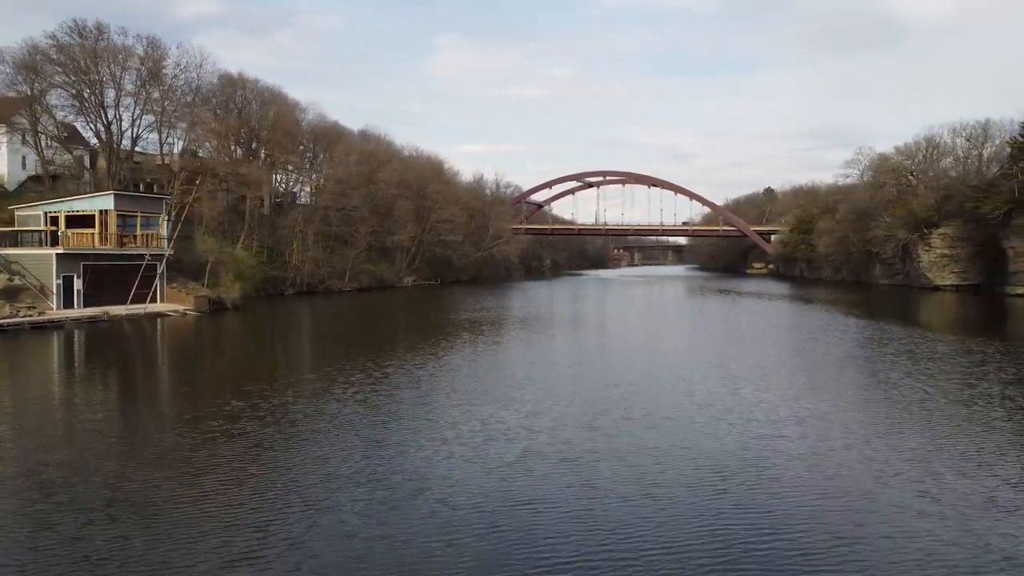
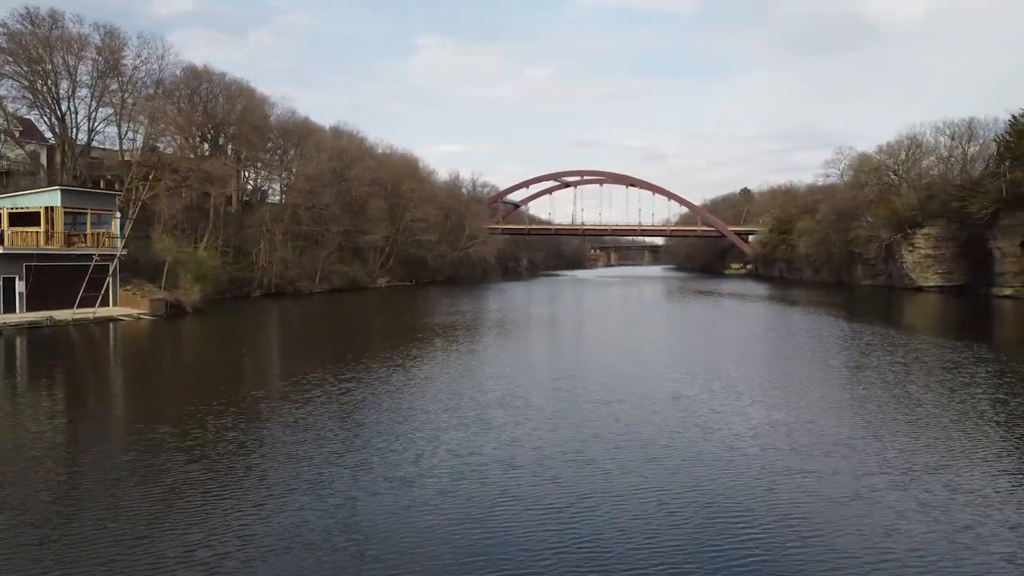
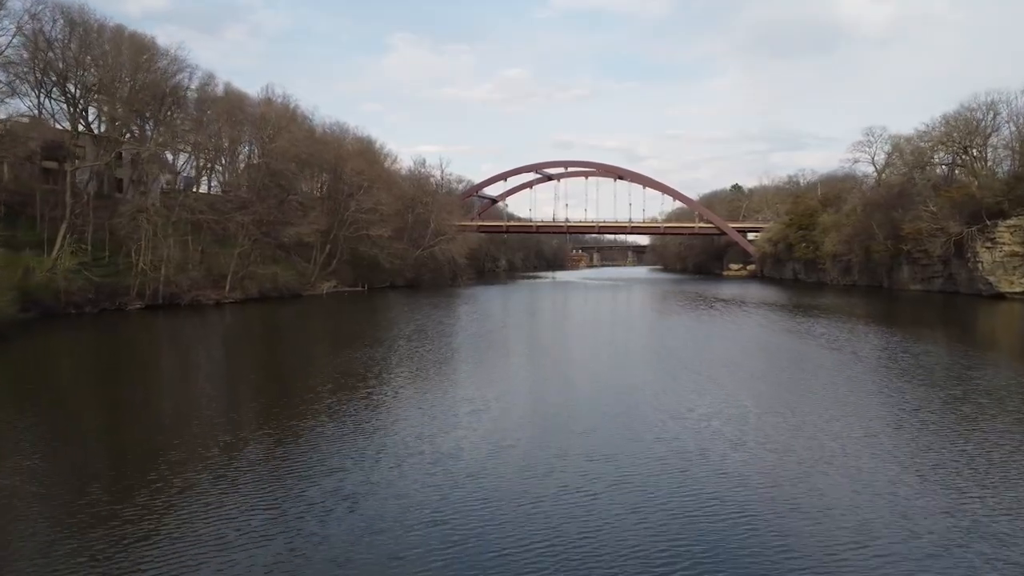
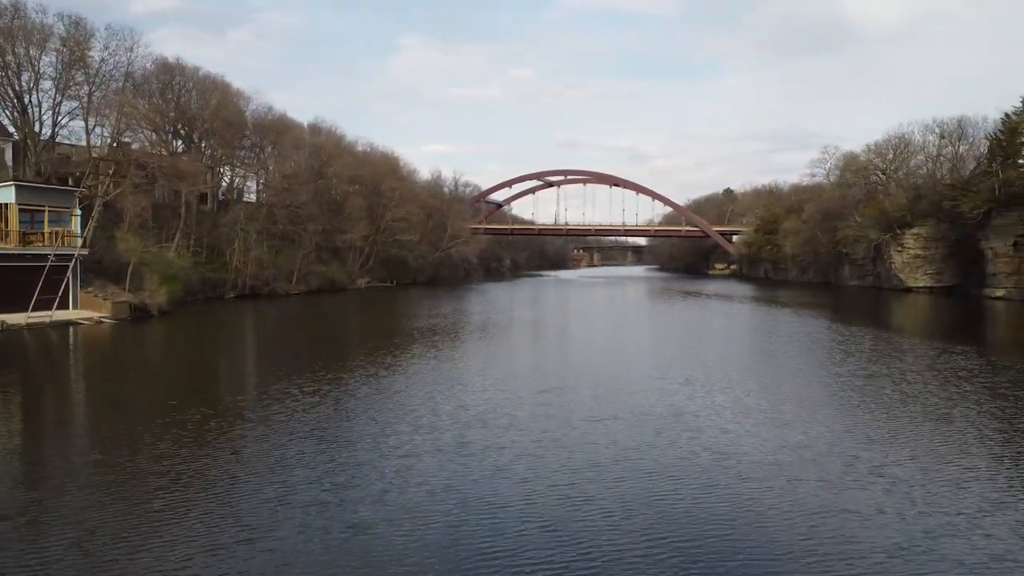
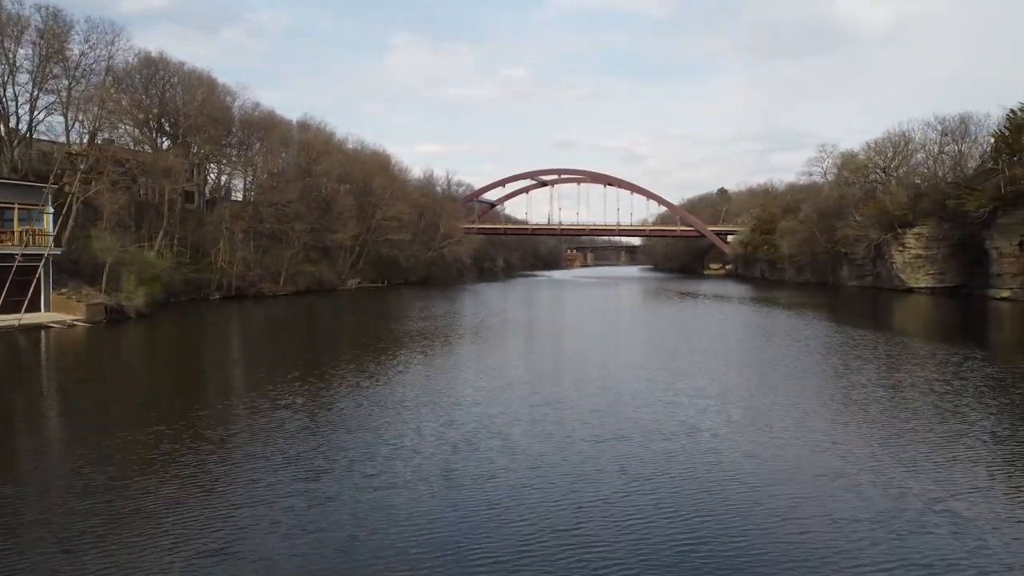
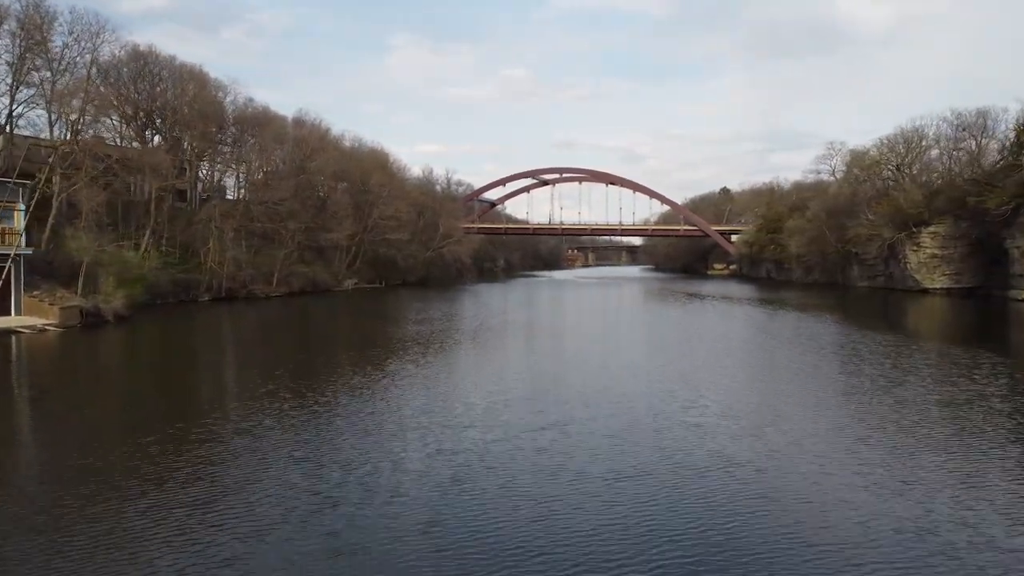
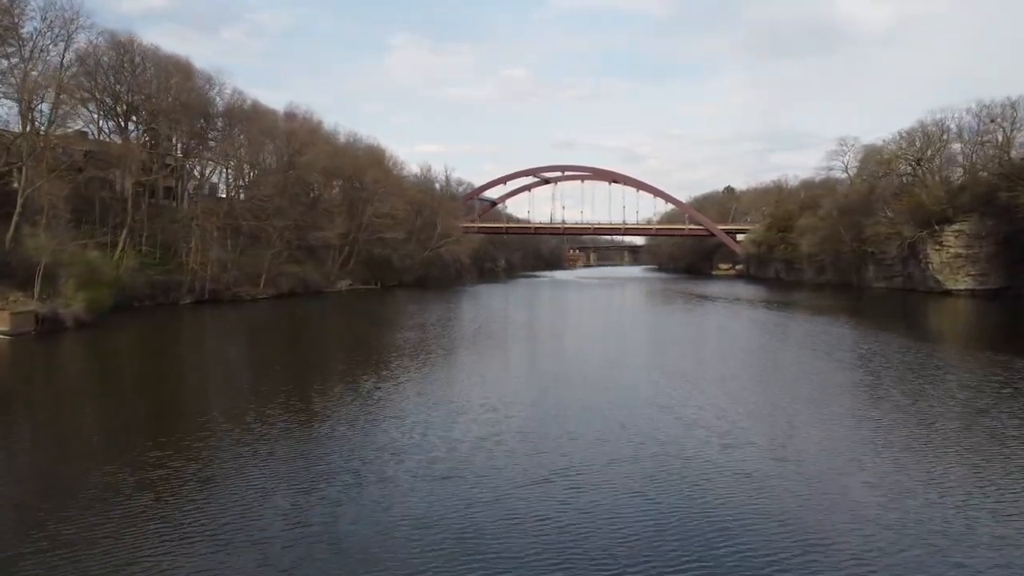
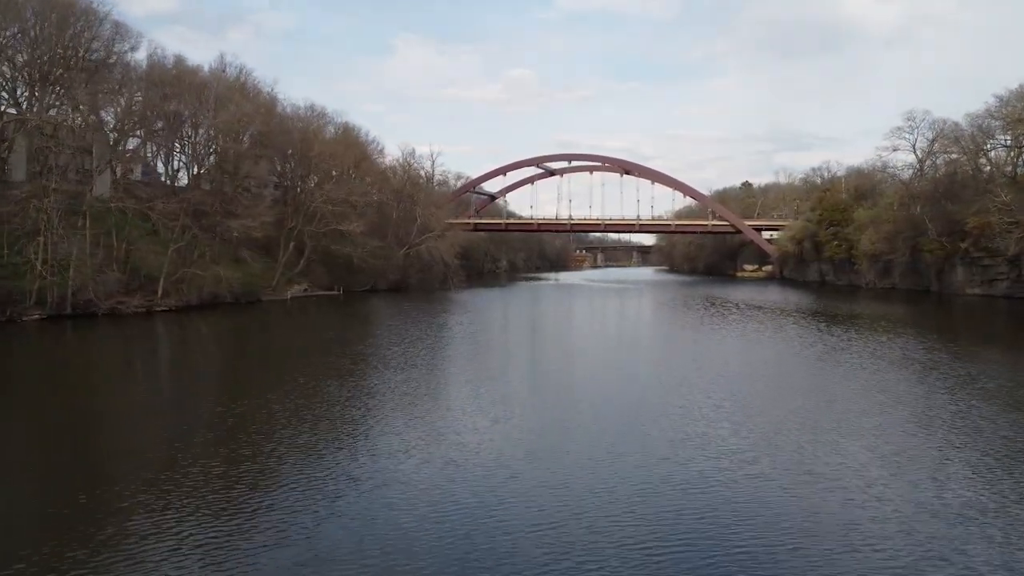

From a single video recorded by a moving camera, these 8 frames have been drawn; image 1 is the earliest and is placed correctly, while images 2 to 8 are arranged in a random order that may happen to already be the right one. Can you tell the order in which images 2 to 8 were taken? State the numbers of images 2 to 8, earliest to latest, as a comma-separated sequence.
2, 4, 5, 6, 7, 3, 8
